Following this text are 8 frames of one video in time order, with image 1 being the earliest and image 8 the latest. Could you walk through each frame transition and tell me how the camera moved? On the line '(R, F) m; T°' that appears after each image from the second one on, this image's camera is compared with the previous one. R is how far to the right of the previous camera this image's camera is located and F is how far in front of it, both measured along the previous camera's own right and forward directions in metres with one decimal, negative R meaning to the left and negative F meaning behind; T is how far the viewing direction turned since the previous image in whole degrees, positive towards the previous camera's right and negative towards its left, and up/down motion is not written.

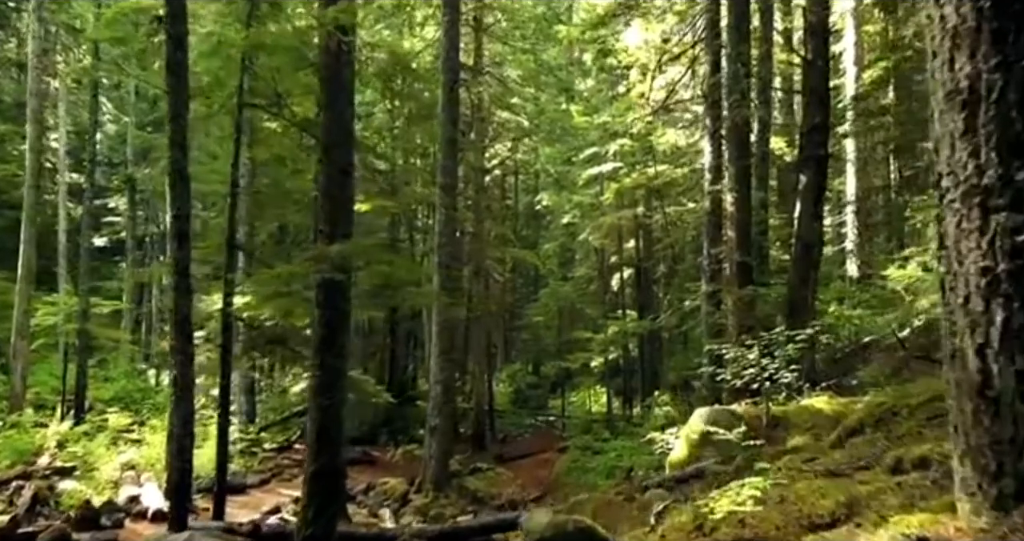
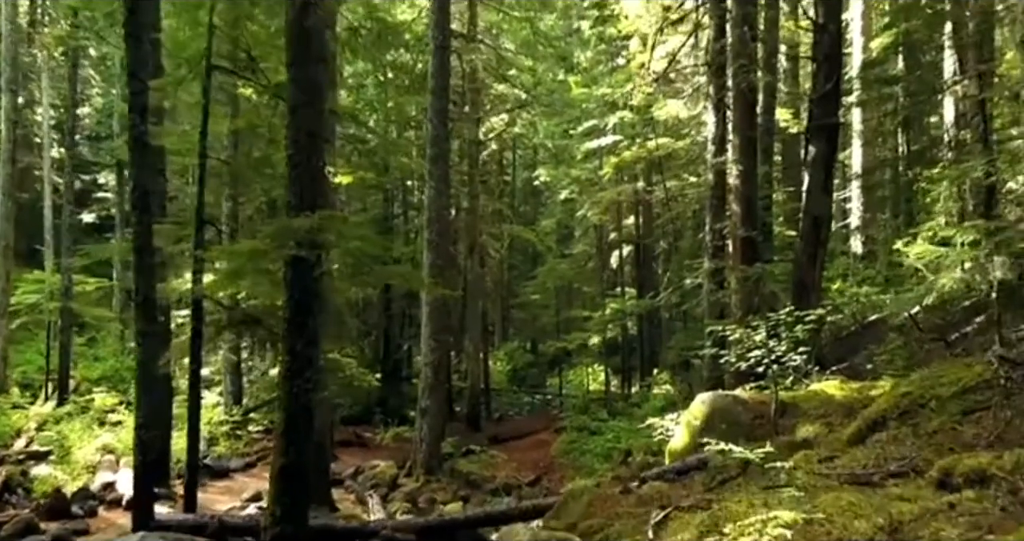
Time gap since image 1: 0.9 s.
(+0.1, +0.7) m; 0°
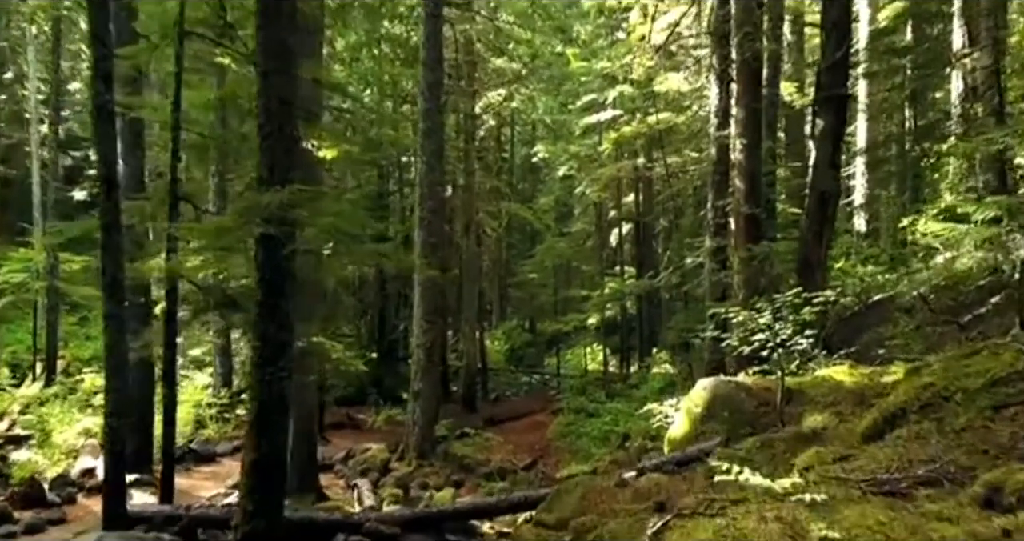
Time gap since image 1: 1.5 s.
(+0.1, +0.5) m; 0°
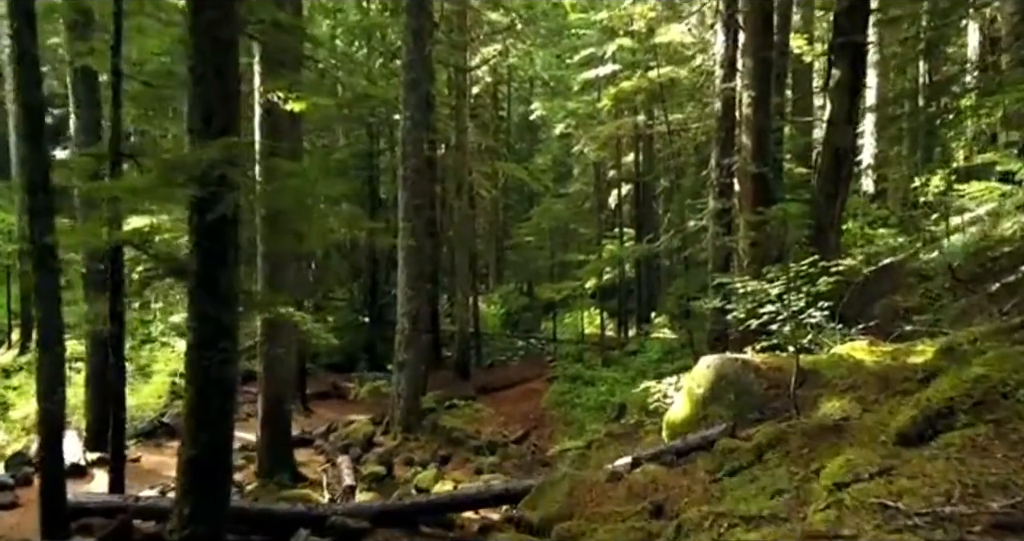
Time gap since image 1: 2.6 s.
(+0.2, +1.0) m; 0°
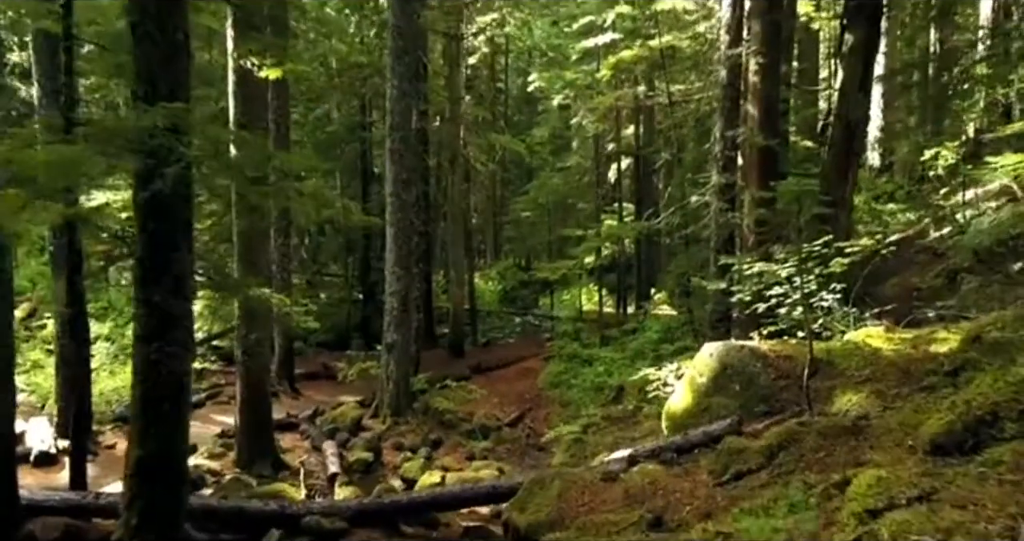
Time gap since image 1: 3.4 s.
(+0.1, +0.6) m; 0°
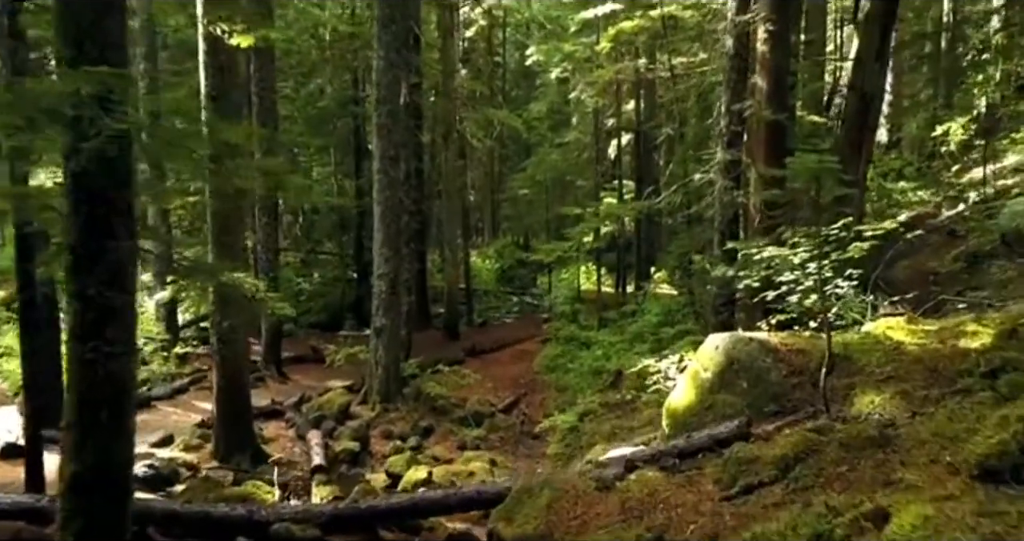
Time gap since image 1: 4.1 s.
(+0.1, +0.7) m; 0°
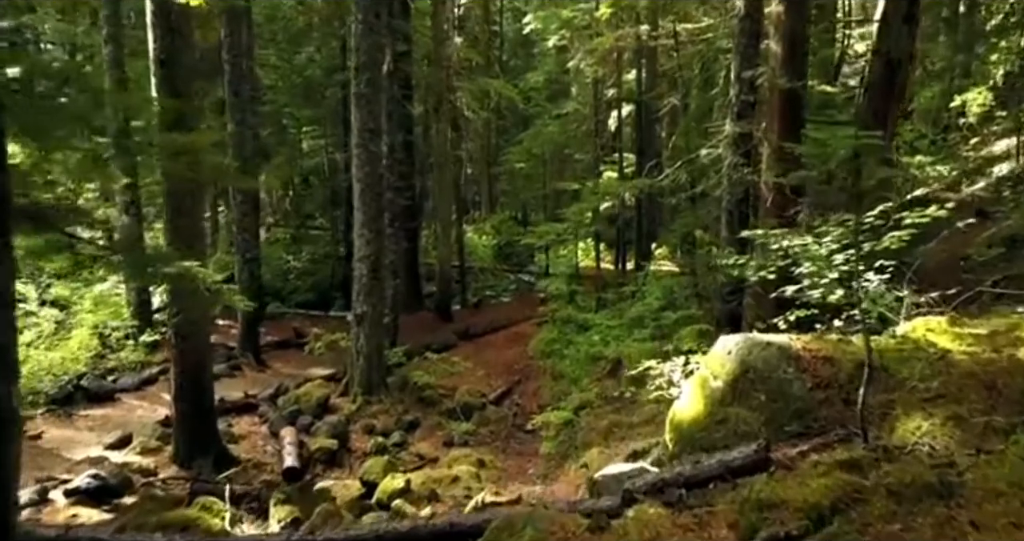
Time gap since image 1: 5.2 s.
(+0.2, +1.0) m; 0°
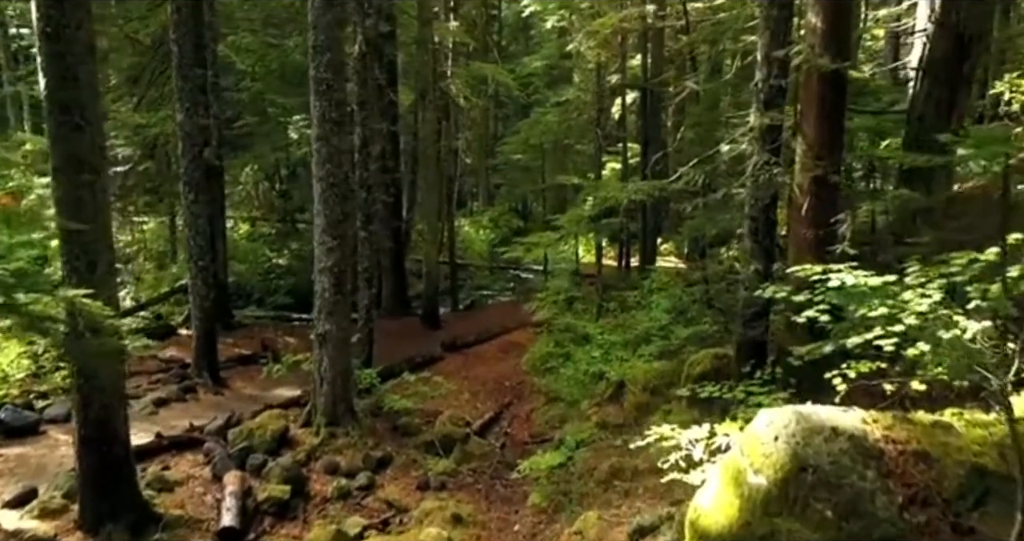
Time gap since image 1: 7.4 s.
(+0.3, +1.8) m; 0°
